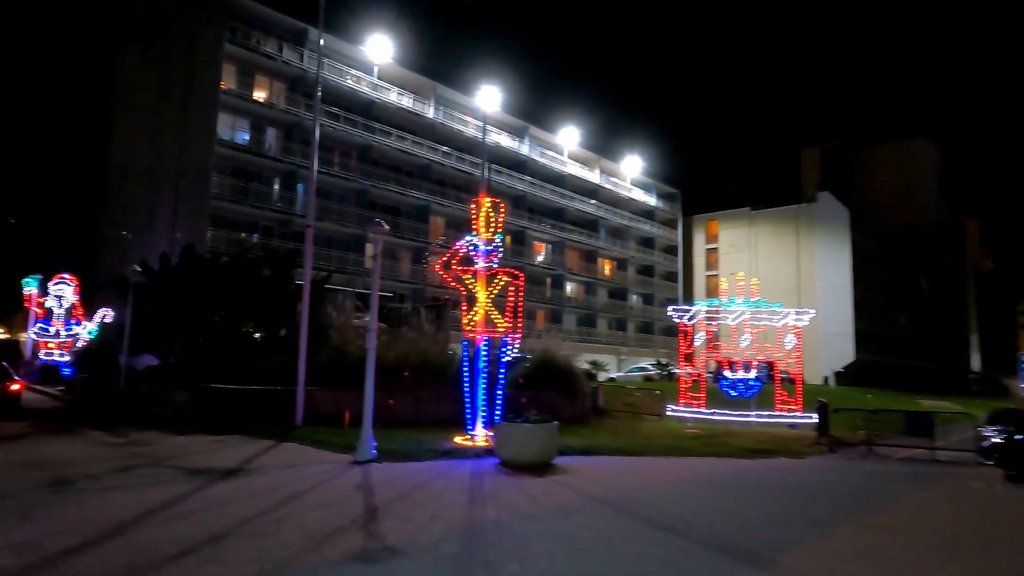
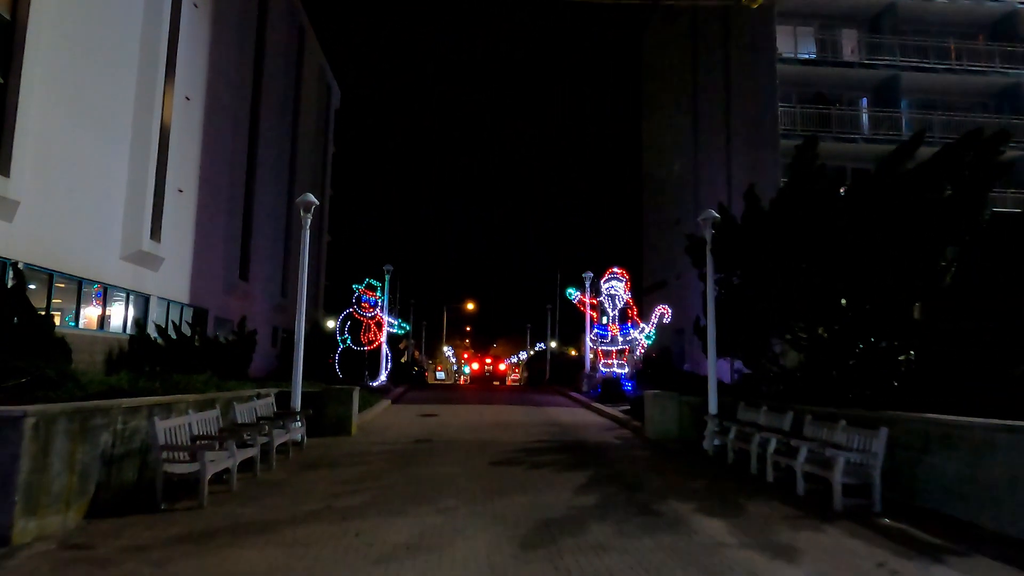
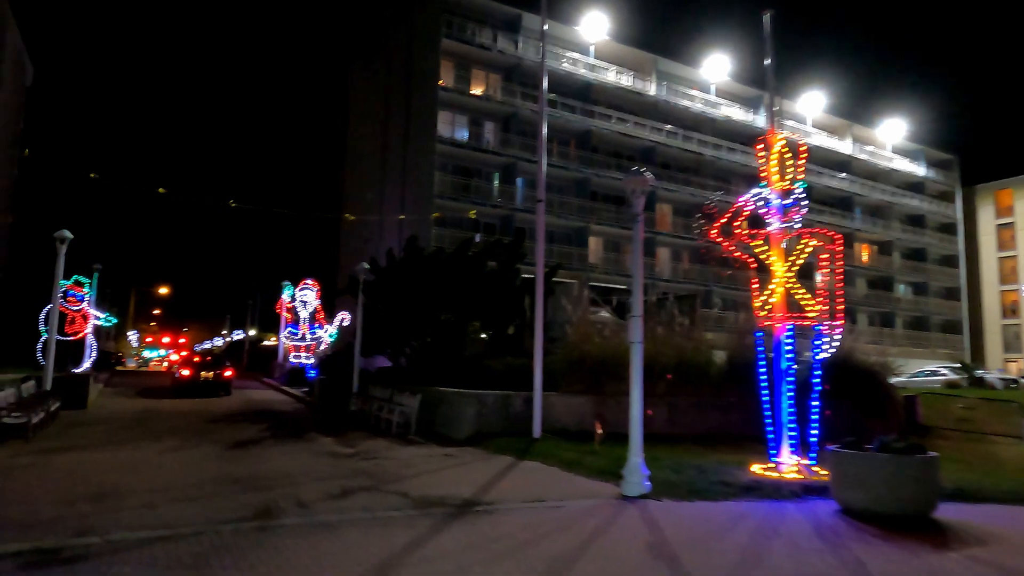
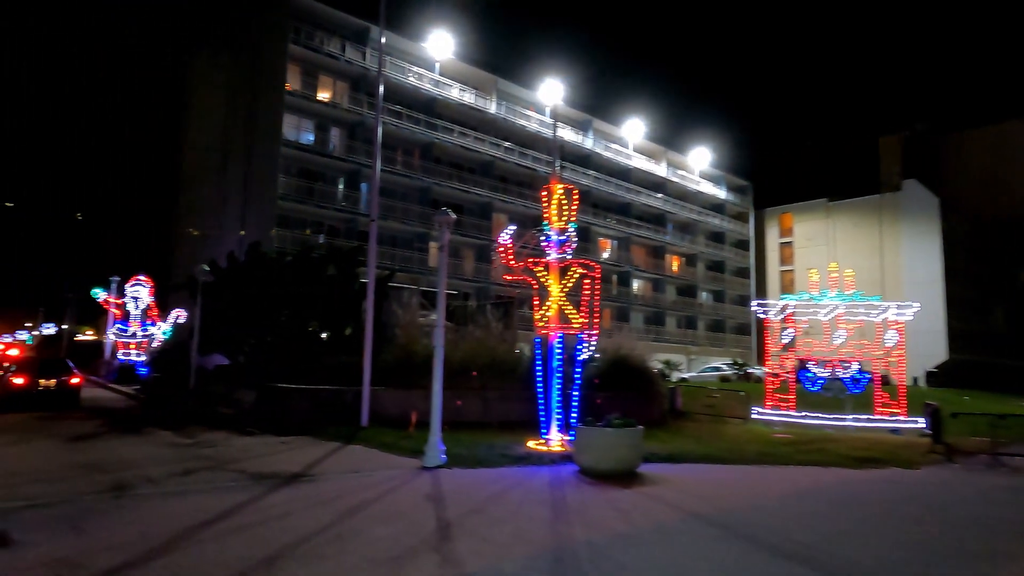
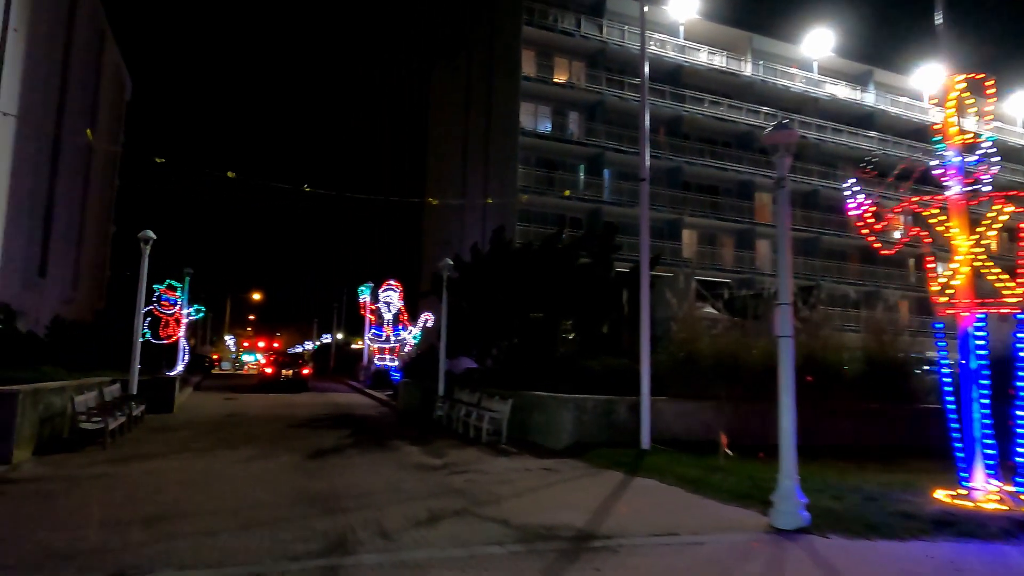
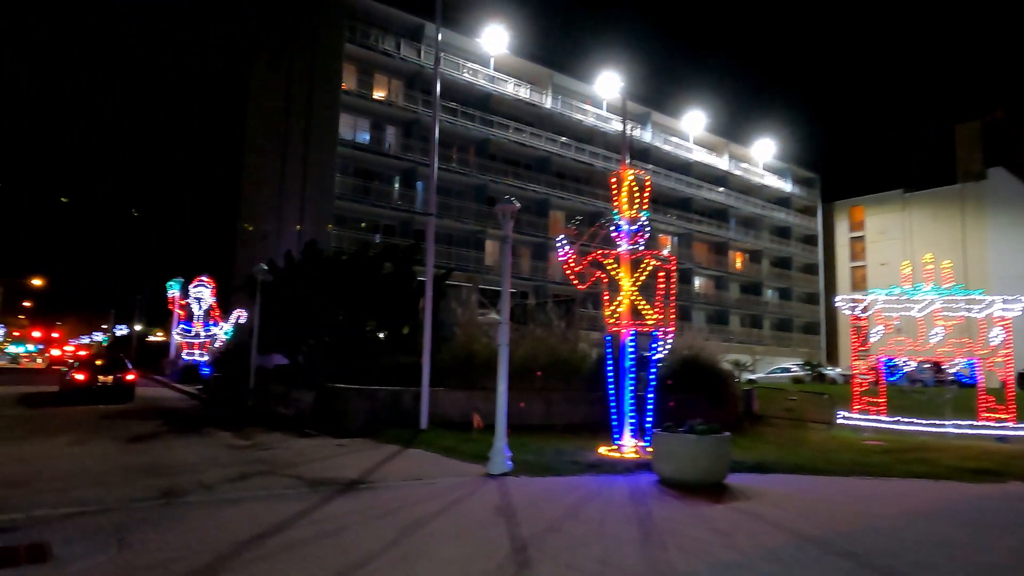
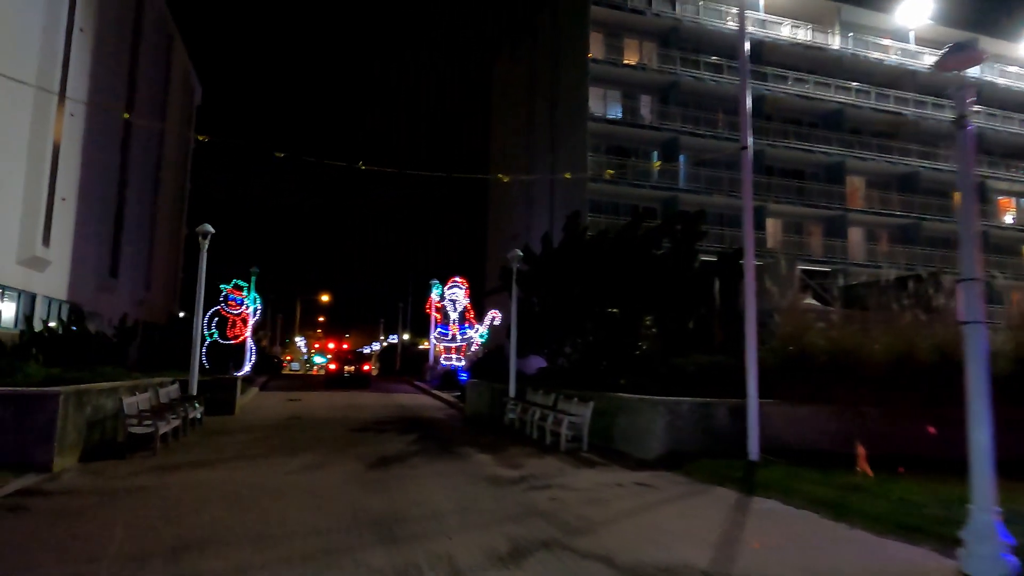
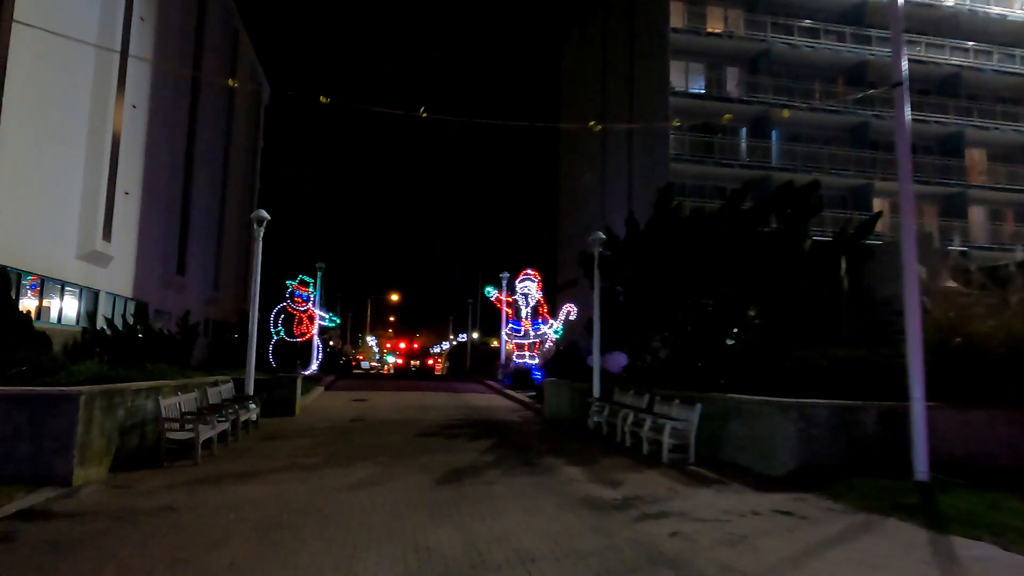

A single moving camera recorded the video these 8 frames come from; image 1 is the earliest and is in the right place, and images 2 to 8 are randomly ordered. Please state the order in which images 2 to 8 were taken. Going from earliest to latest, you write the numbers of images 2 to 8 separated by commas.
4, 6, 3, 5, 7, 8, 2
